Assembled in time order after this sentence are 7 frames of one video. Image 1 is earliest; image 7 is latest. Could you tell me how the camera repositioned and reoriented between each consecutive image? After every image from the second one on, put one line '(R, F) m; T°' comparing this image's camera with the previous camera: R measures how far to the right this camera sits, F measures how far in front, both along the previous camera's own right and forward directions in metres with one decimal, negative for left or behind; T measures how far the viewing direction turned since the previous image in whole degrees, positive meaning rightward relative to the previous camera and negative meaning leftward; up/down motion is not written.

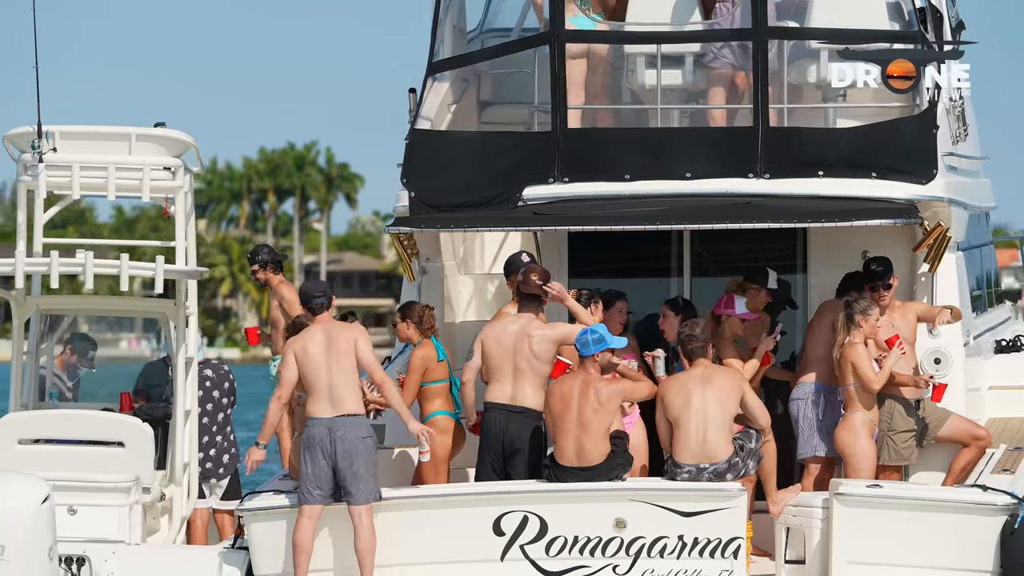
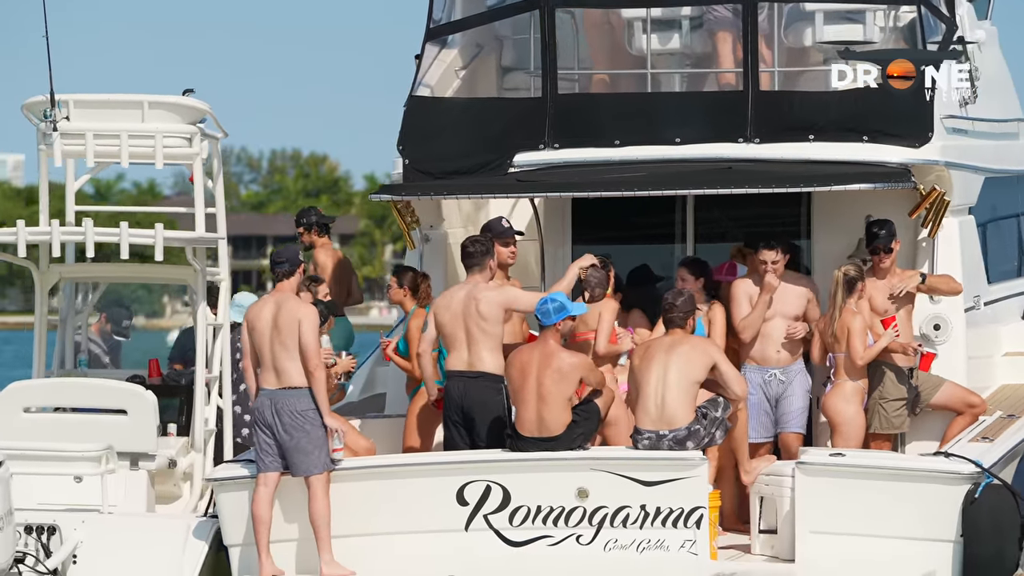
(+0.5, +0.1) m; -3°
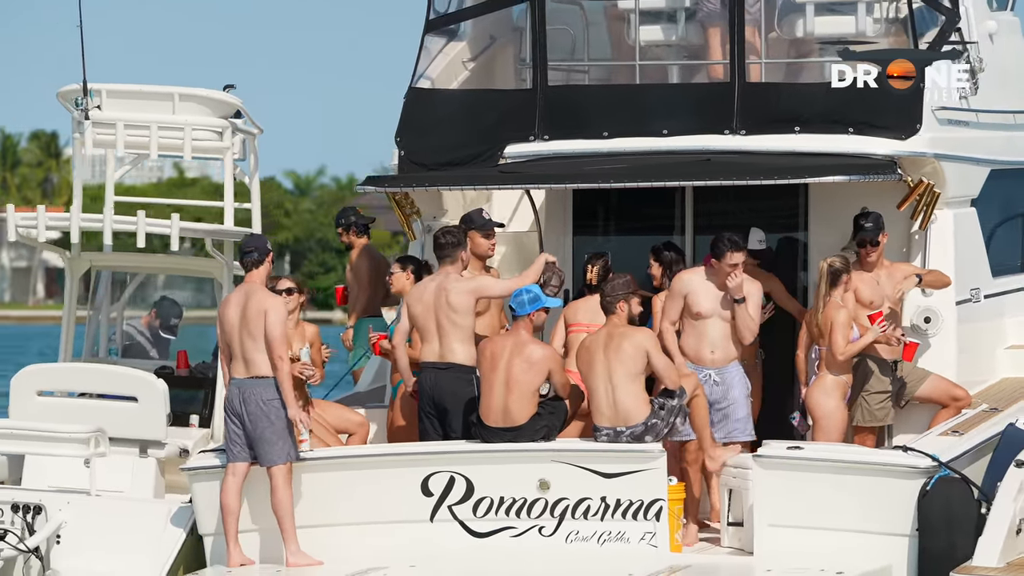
(+0.5, 0.0) m; -3°
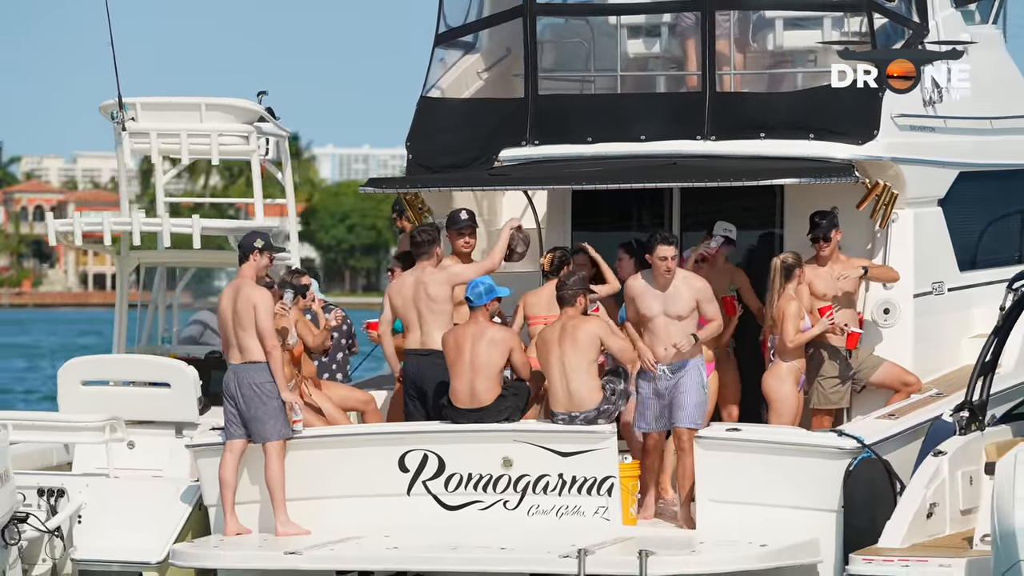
(+0.4, -0.6) m; -2°
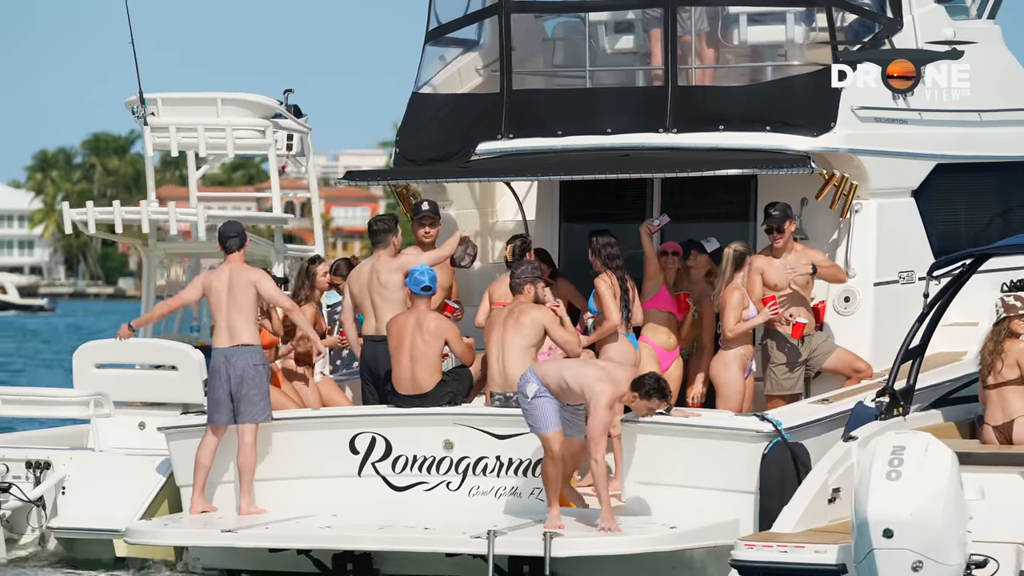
(+0.7, -0.2) m; -3°
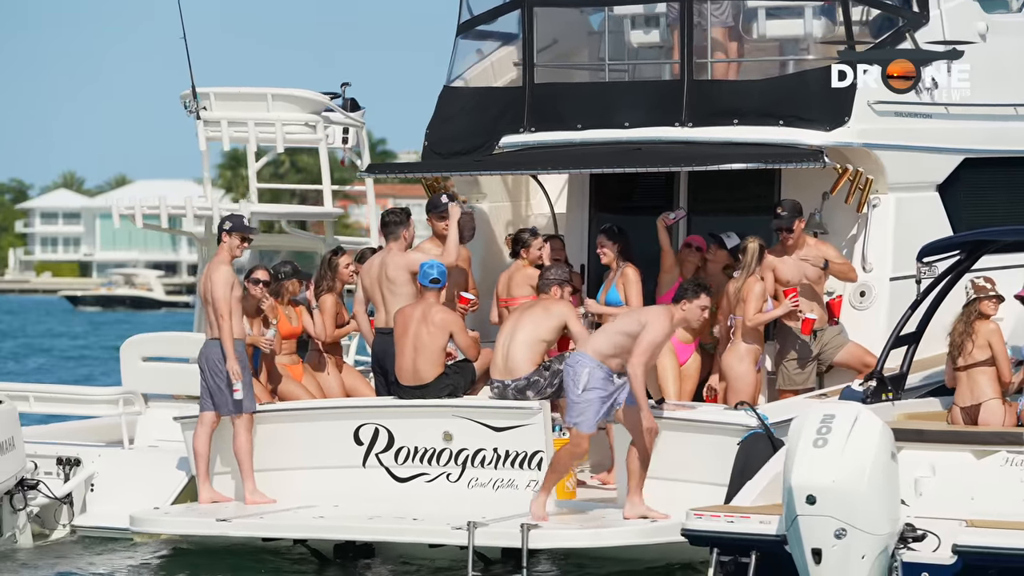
(+0.4, -0.1) m; -3°
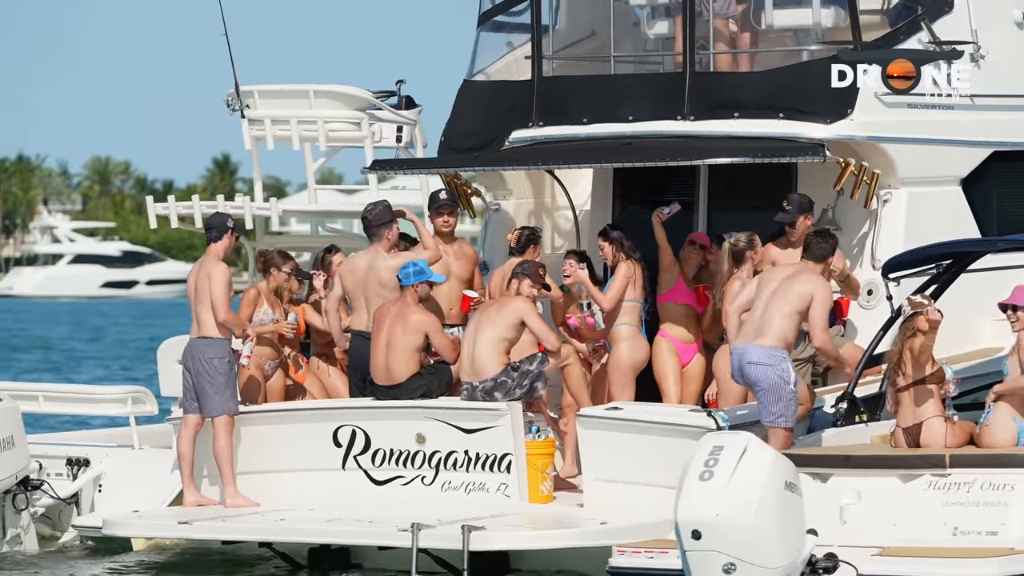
(+0.7, +0.2) m; -4°
